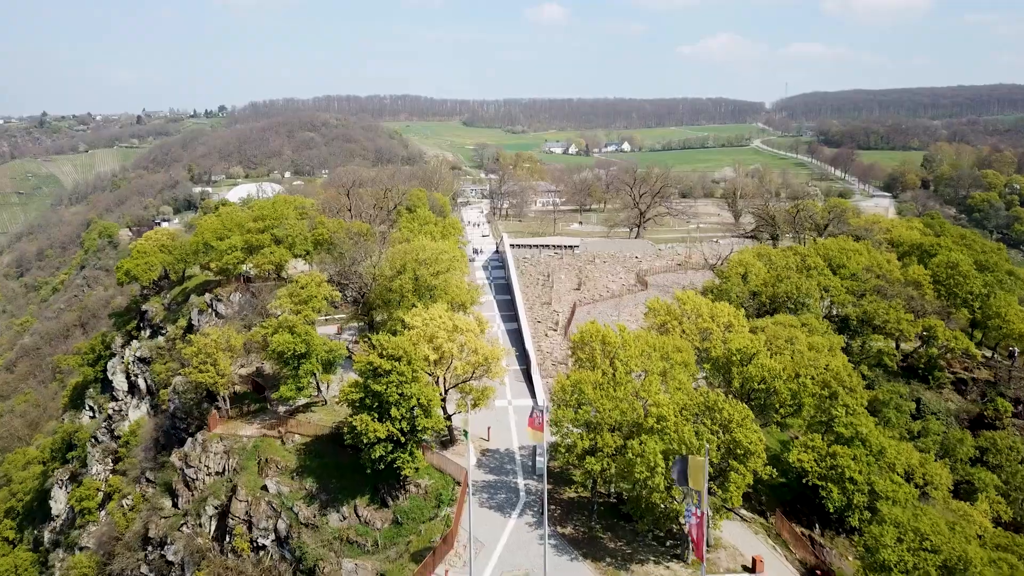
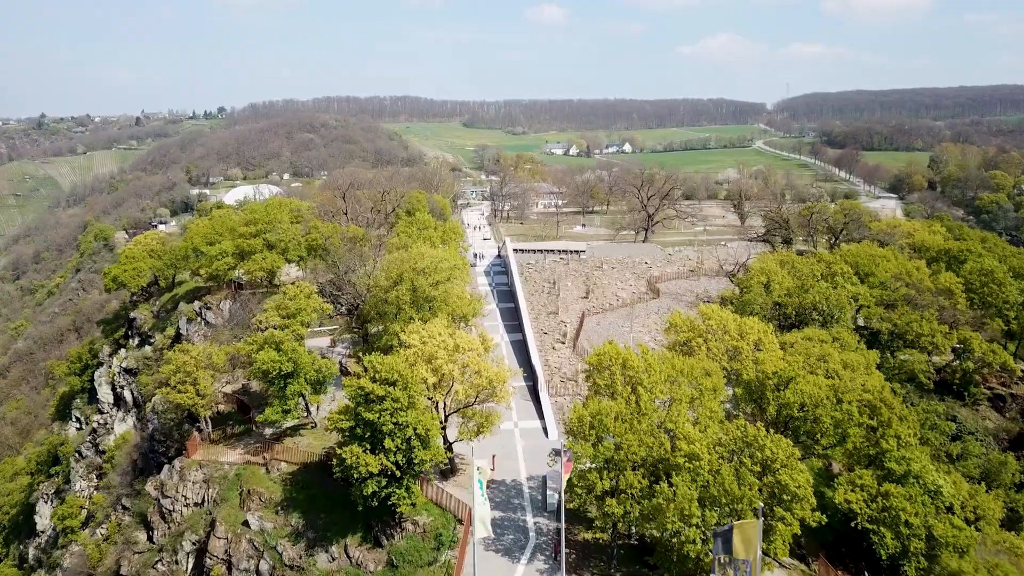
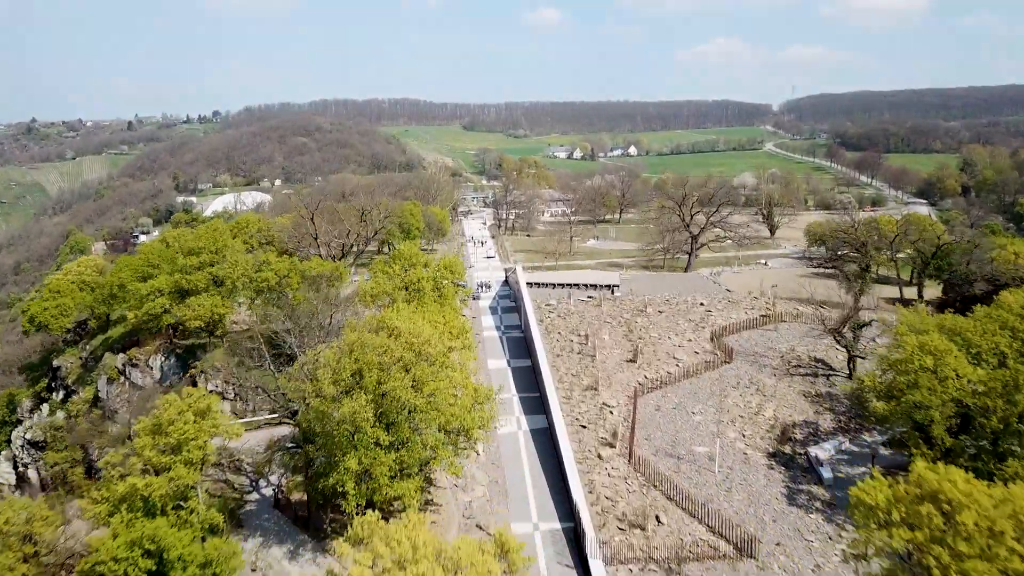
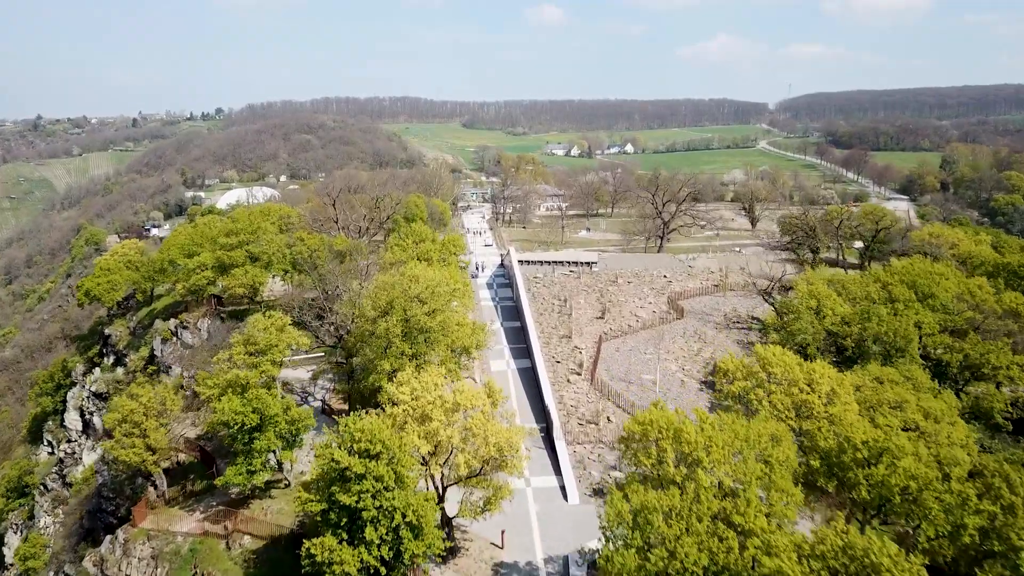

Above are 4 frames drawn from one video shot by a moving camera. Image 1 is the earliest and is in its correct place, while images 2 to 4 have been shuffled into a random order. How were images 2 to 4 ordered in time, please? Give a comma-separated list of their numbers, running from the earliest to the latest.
2, 4, 3
